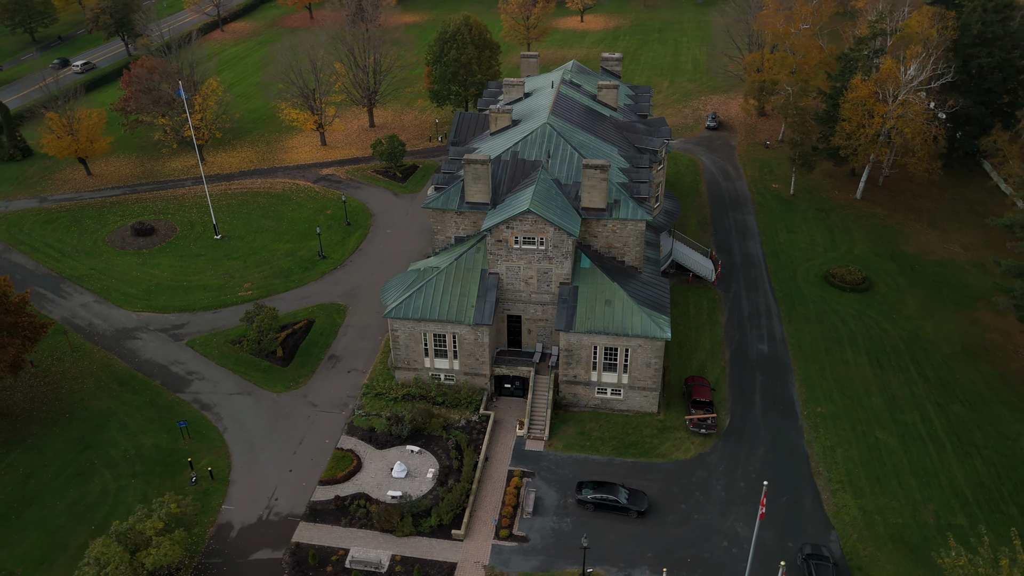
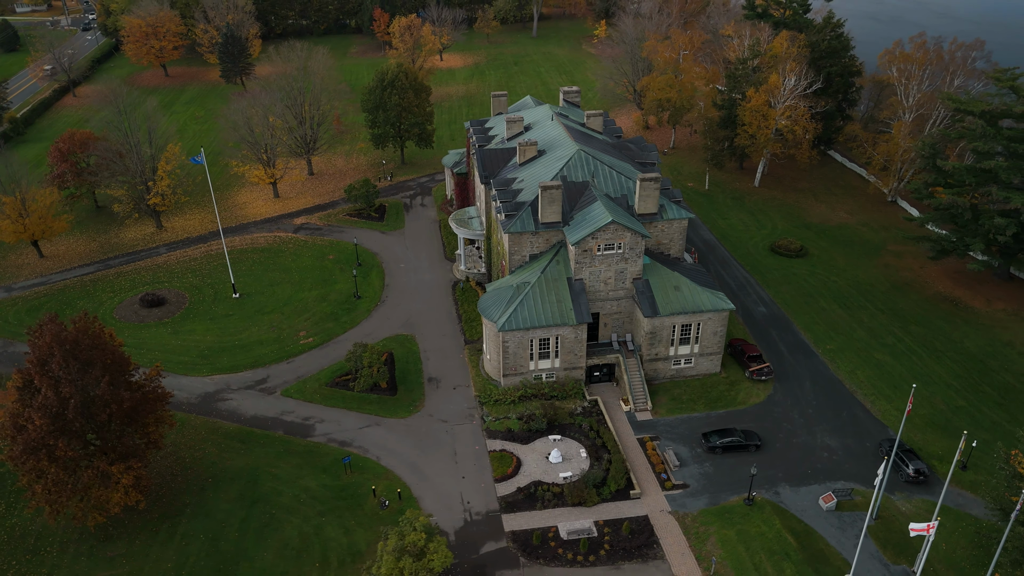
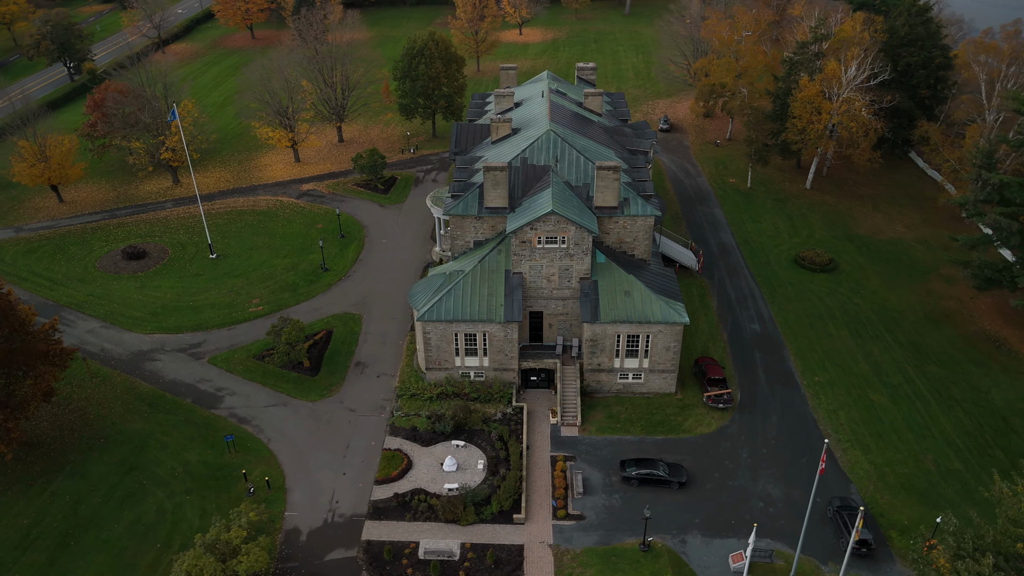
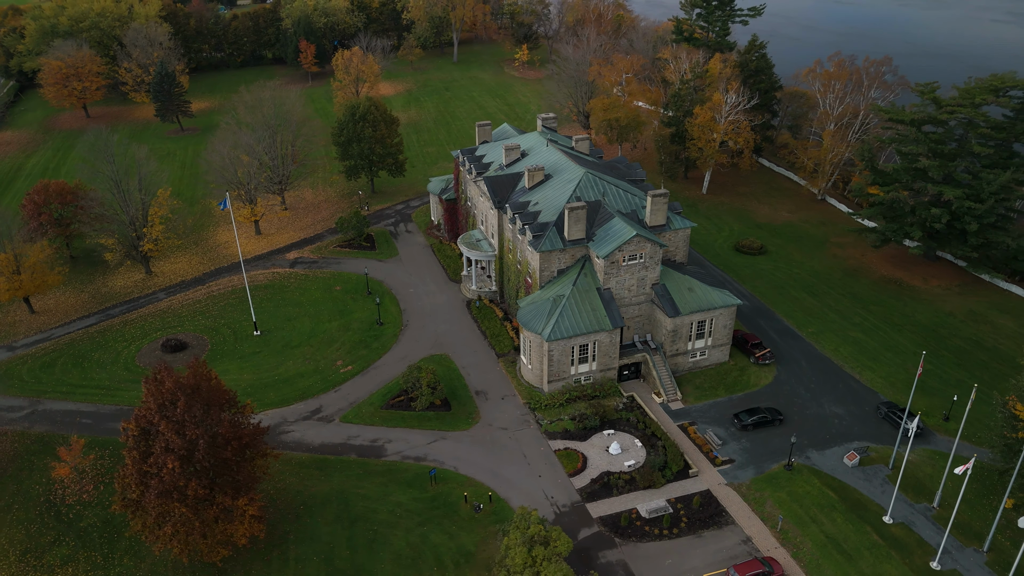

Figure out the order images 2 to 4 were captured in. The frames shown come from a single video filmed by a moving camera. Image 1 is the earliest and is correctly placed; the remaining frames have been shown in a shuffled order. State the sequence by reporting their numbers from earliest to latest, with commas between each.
3, 2, 4
